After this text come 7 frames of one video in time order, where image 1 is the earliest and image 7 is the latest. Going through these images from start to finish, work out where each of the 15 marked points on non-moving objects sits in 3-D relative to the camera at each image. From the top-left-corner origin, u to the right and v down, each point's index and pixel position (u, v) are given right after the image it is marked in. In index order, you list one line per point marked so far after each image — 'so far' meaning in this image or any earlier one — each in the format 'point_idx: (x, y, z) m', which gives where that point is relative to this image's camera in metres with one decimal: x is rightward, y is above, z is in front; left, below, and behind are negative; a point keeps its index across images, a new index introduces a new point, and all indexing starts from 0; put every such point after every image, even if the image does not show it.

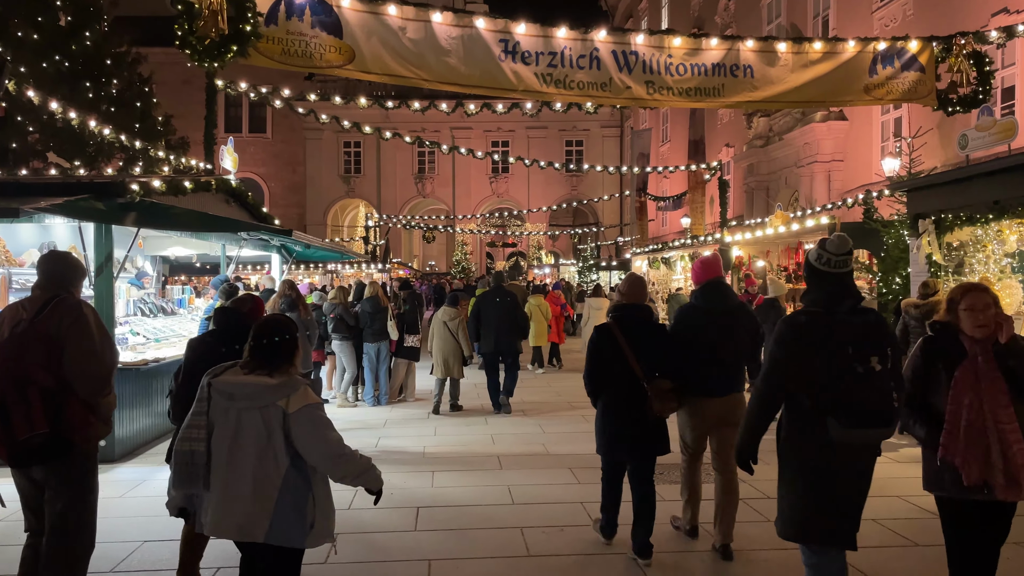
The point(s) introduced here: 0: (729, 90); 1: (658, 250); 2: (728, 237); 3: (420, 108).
0: (+2.1, +1.9, +7.4) m
1: (+3.7, +0.9, +19.4) m
2: (+3.8, +0.9, +13.5) m
3: (-1.6, +3.0, +12.5) m
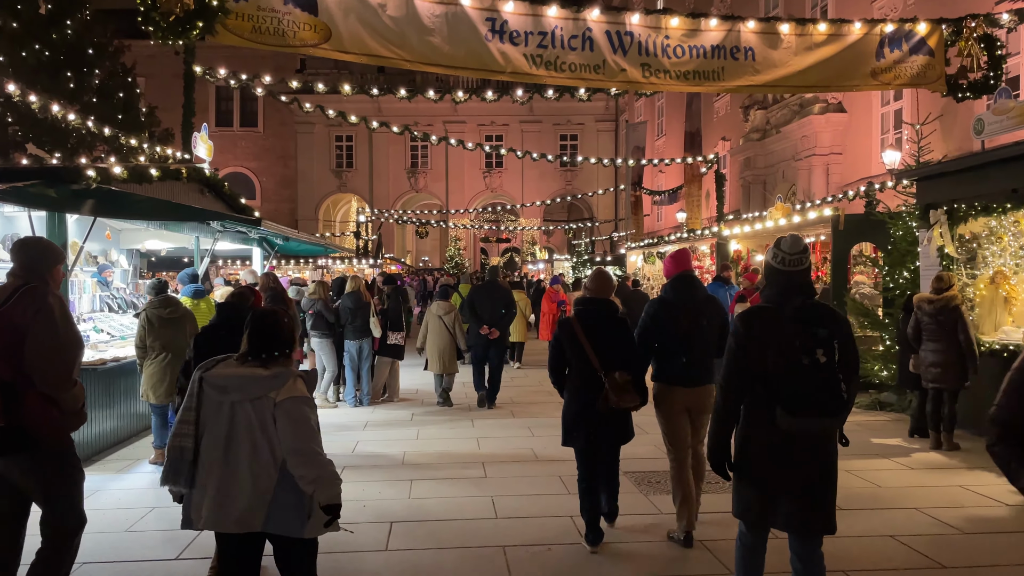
0: (+2.0, +2.0, +7.0) m
1: (+3.5, +1.1, +19.0) m
2: (+3.7, +1.0, +13.2) m
3: (-1.7, +3.1, +12.0) m
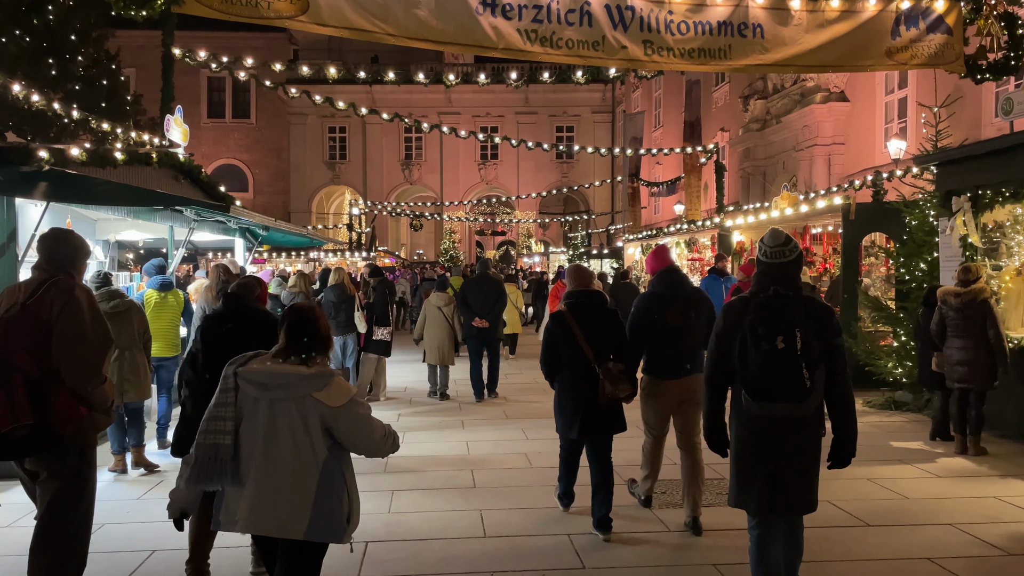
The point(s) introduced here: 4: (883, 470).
0: (+1.9, +2.0, +6.6) m
1: (+3.4, +1.2, +18.6) m
2: (+3.6, +1.1, +12.7) m
3: (-1.8, +3.2, +11.6) m
4: (+2.5, -1.2, +5.2) m
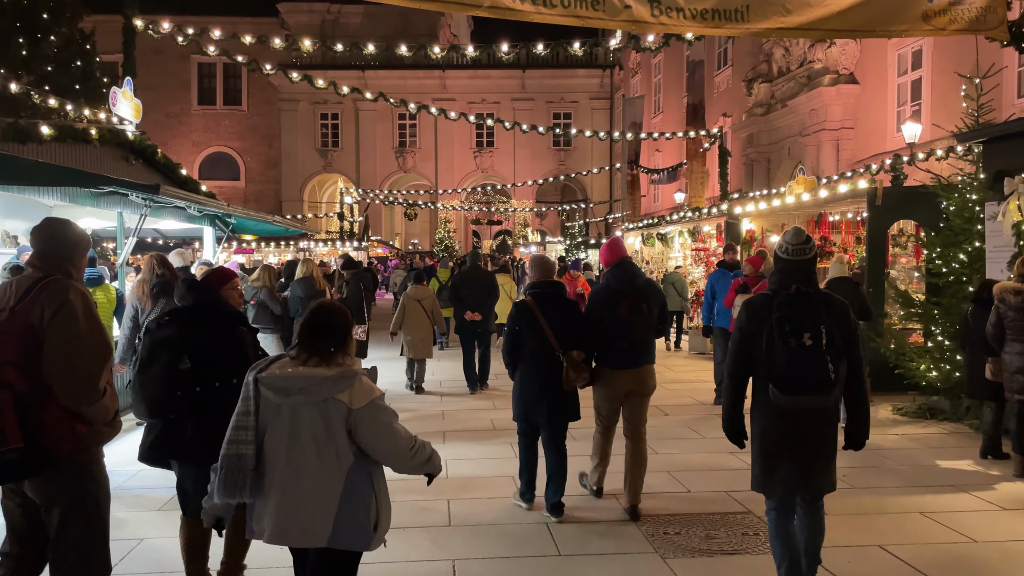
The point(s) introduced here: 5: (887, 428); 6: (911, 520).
0: (+1.8, +2.1, +5.7) m
1: (+3.3, +1.4, +17.8) m
2: (+3.5, +1.2, +11.9) m
3: (-1.9, +3.3, +10.7) m
4: (+2.4, -1.2, +4.4) m
5: (+3.4, -1.3, +6.8) m
6: (+2.2, -1.3, +4.2) m
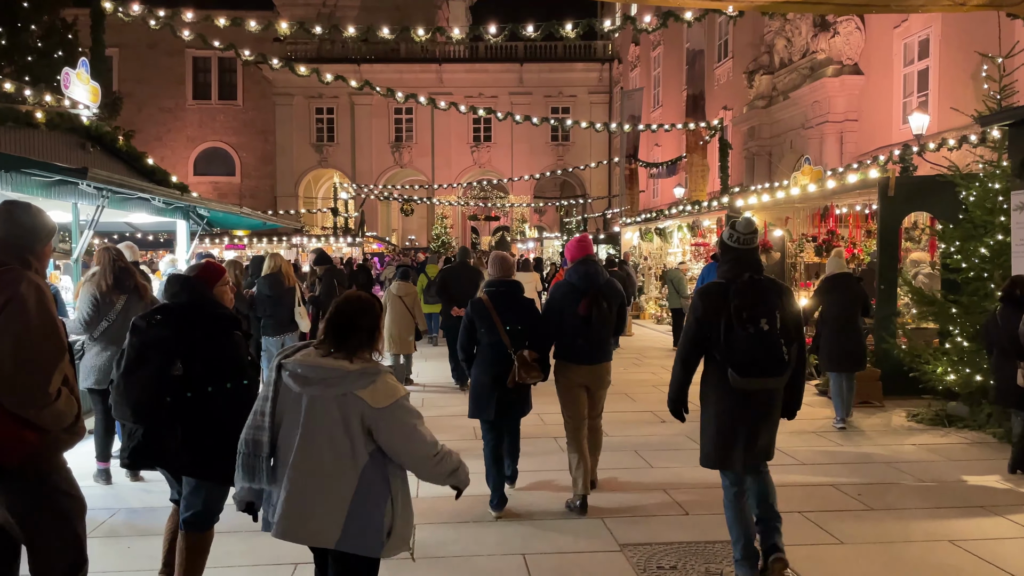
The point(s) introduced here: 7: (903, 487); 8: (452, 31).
0: (+1.7, +2.1, +5.2) m
1: (+3.1, +1.5, +17.3) m
2: (+3.3, +1.3, +11.4) m
3: (-2.0, +3.3, +10.2) m
4: (+2.3, -1.2, +3.9) m
5: (+3.2, -1.2, +6.3) m
6: (+2.0, -1.2, +3.7) m
7: (+2.5, -1.3, +4.9) m
8: (-0.8, +3.3, +10.0) m
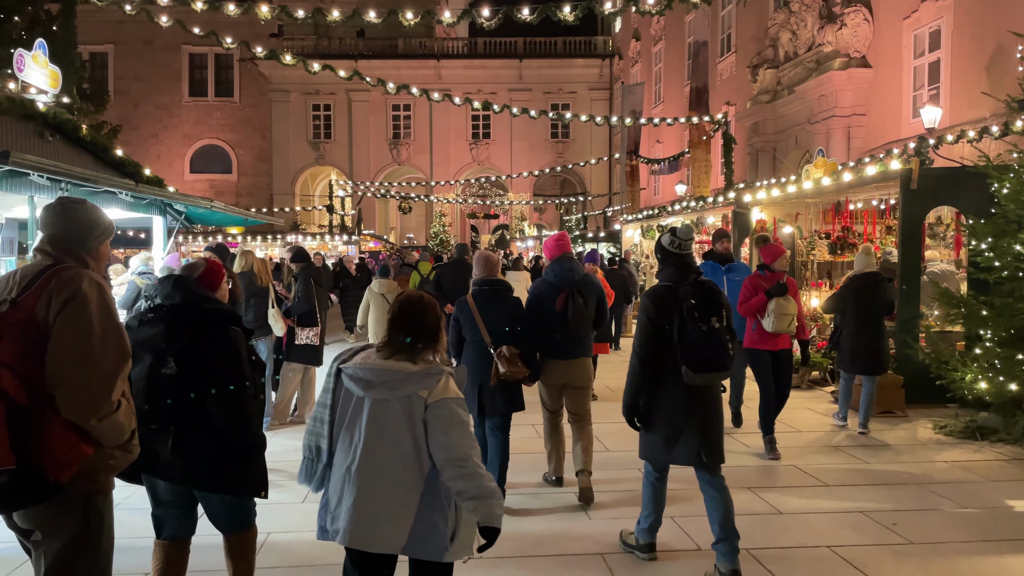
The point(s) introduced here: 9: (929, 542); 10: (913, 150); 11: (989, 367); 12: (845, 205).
0: (+1.6, +2.1, +4.7) m
1: (+3.1, +1.5, +16.8) m
2: (+3.3, +1.3, +10.9) m
3: (-2.1, +3.3, +9.7) m
4: (+2.2, -1.2, +3.4) m
5: (+3.2, -1.2, +5.8) m
6: (+2.0, -1.3, +3.2) m
7: (+2.4, -1.3, +4.4) m
8: (-0.8, +3.3, +9.5) m
9: (+2.1, -1.3, +3.9) m
10: (+4.5, +1.6, +8.7) m
11: (+3.8, -0.6, +6.1) m
12: (+4.2, +1.1, +9.8) m
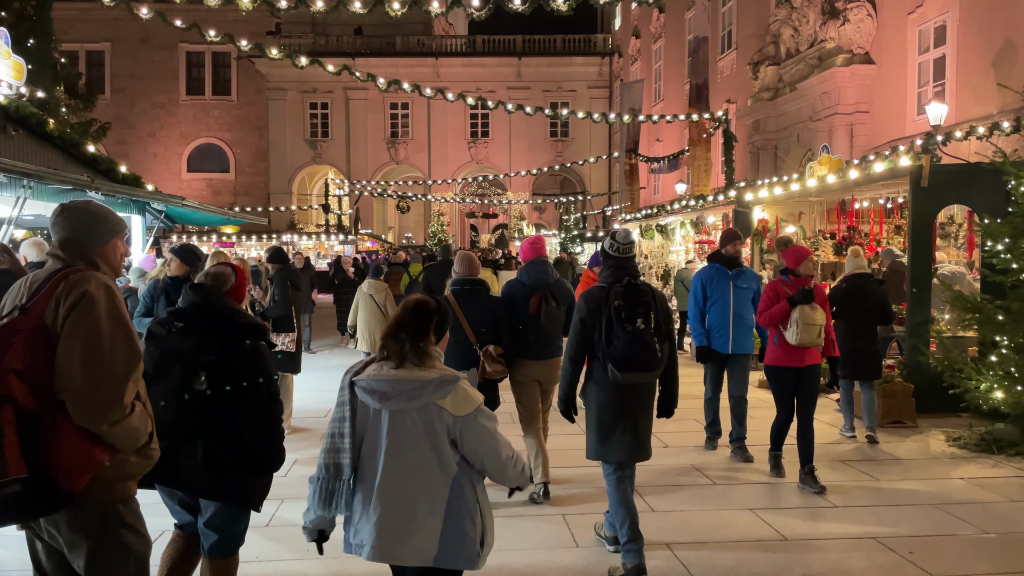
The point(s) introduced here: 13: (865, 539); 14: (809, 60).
0: (+1.6, +2.1, +4.4) m
1: (+3.0, +1.5, +16.5) m
2: (+3.2, +1.3, +10.6) m
3: (-2.2, +3.3, +9.4) m
4: (+2.1, -1.2, +3.1) m
5: (+3.1, -1.3, +5.5) m
6: (+1.9, -1.3, +2.9) m
7: (+2.3, -1.3, +4.1) m
8: (-0.9, +3.3, +9.2) m
9: (+2.0, -1.3, +3.6) m
10: (+4.4, +1.6, +8.4) m
11: (+3.7, -0.6, +5.8) m
12: (+4.1, +1.0, +9.5) m
13: (+1.9, -1.4, +4.2) m
14: (+7.0, +5.4, +18.0) m
